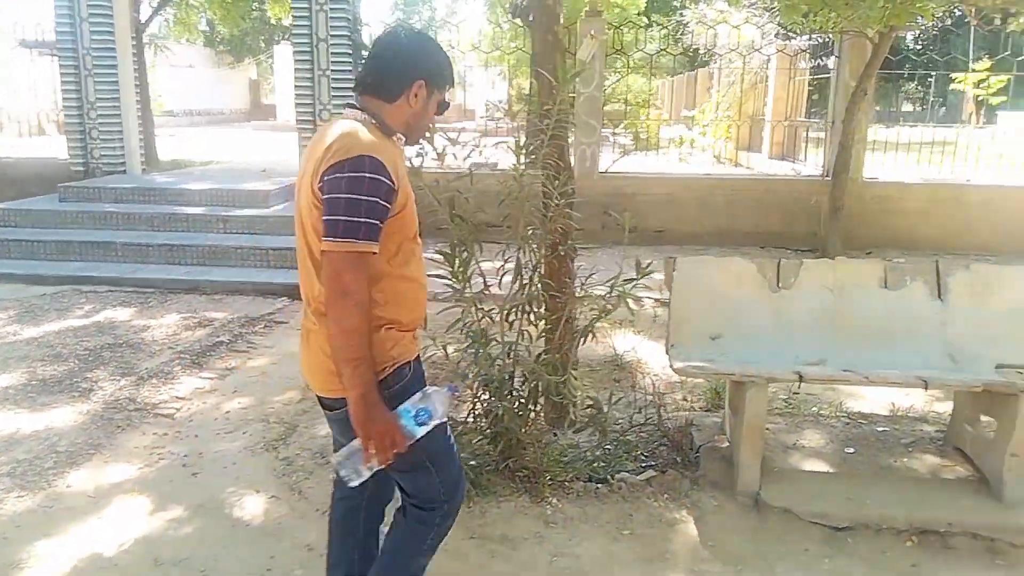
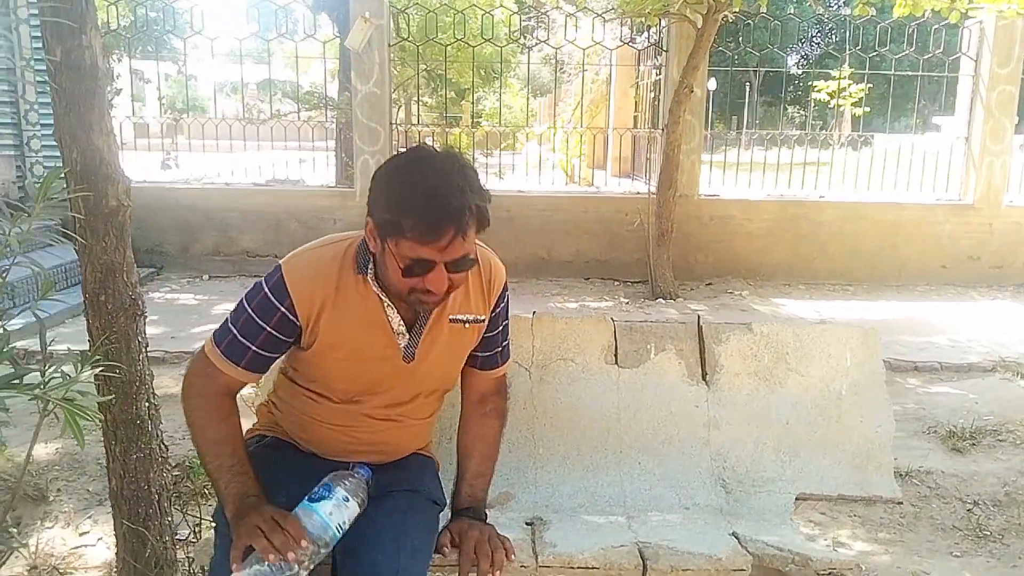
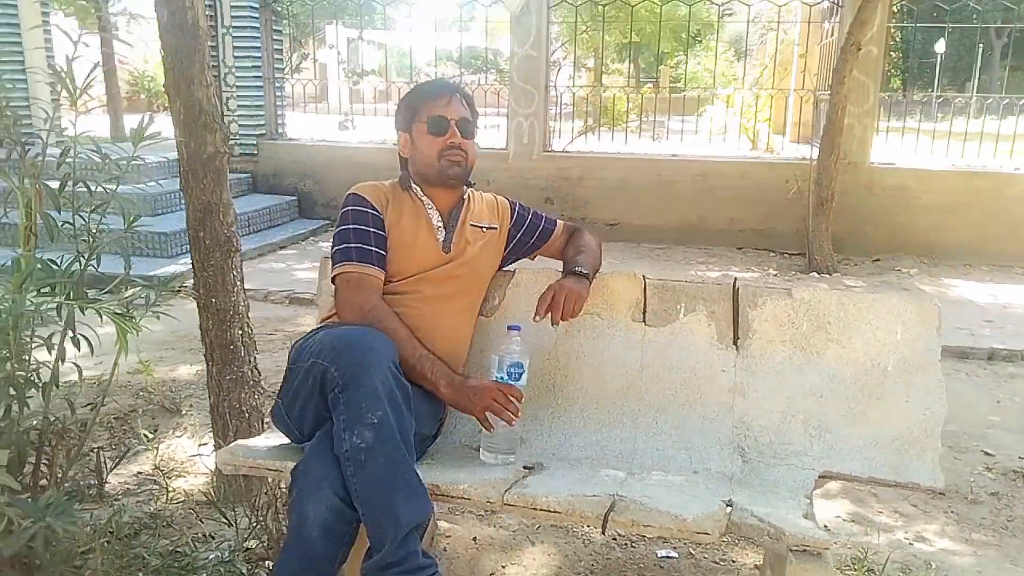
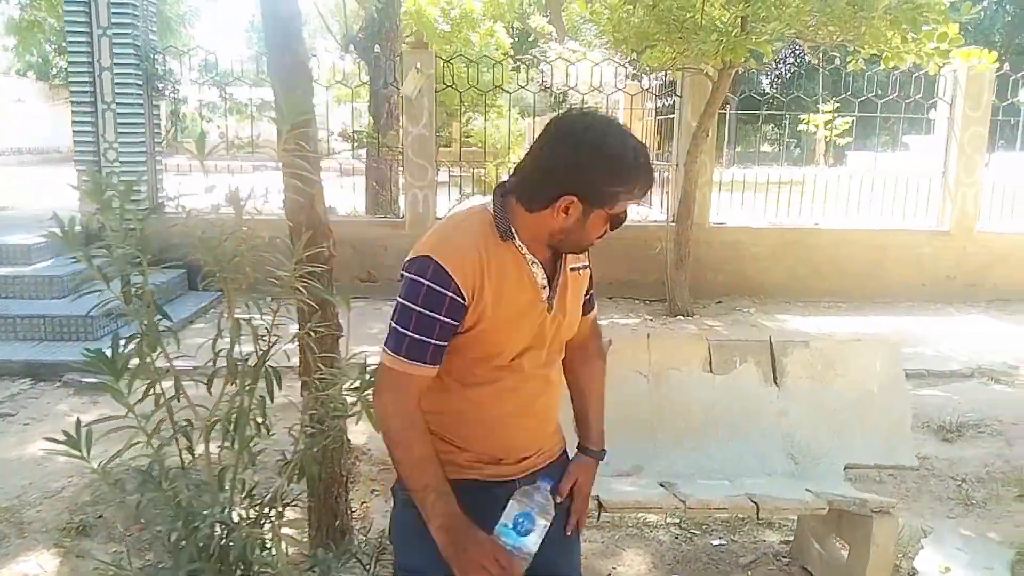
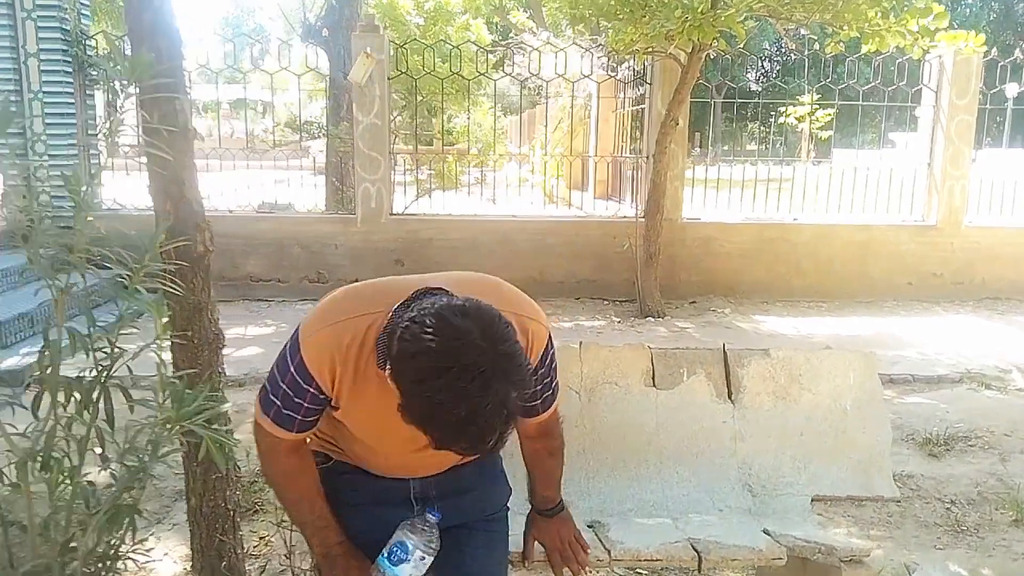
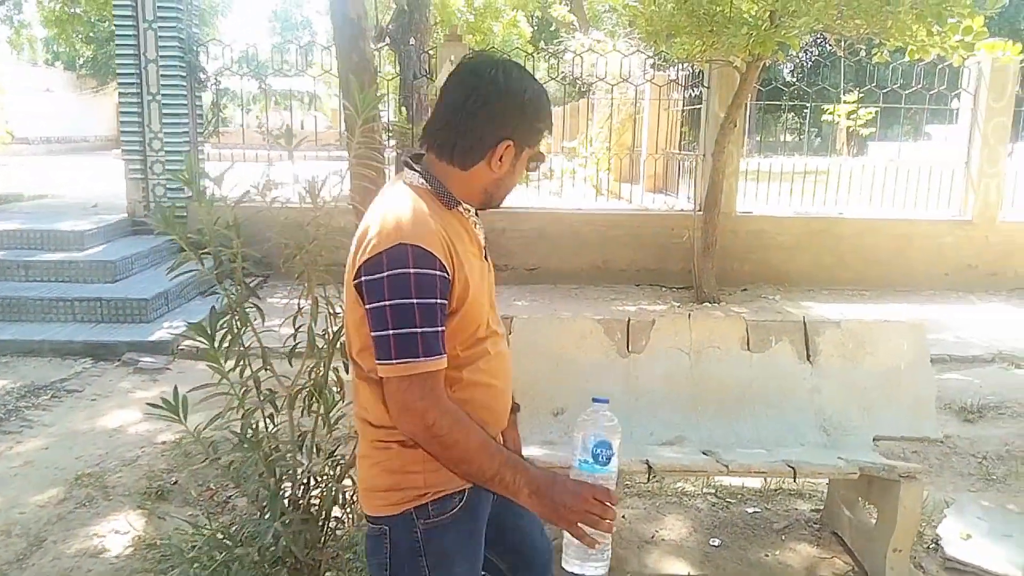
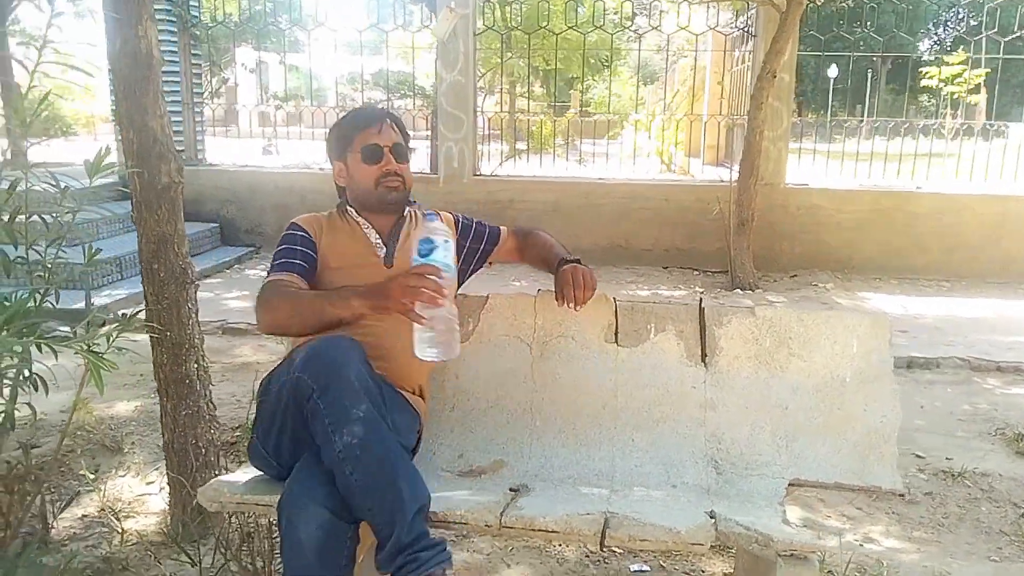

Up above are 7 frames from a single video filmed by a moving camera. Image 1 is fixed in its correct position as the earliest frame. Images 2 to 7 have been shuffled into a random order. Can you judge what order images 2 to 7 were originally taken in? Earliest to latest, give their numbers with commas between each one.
6, 4, 5, 2, 7, 3
